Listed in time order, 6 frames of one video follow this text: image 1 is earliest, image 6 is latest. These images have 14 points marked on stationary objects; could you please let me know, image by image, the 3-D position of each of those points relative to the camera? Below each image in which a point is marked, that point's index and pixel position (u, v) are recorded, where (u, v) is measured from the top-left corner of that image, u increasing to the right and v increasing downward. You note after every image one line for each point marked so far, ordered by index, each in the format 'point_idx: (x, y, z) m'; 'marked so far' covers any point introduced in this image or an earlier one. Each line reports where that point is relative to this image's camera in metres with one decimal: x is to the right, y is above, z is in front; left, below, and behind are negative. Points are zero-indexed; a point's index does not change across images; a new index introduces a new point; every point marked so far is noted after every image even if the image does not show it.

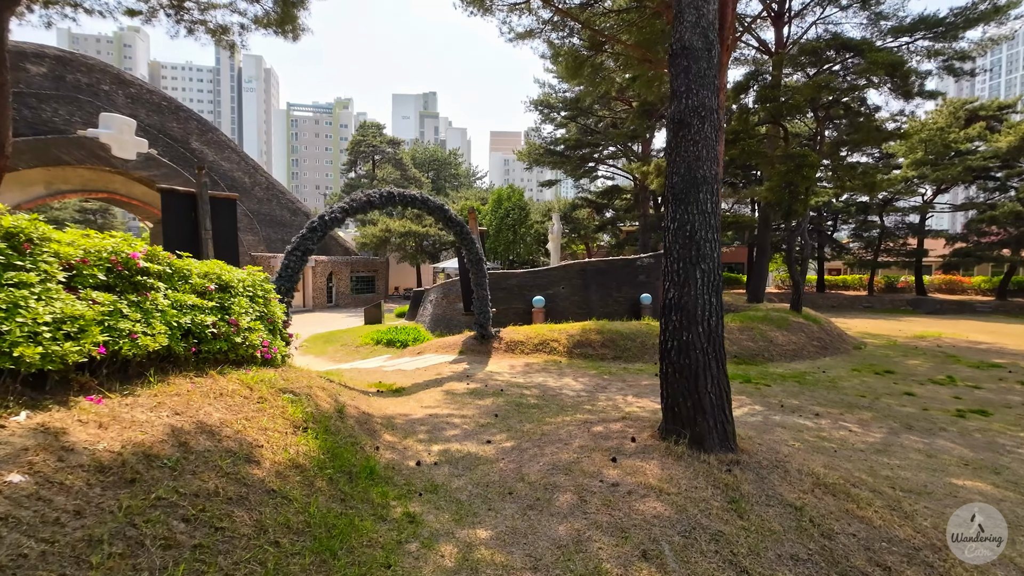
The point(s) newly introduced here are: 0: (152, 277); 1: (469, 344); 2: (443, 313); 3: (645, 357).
0: (-2.7, +0.1, +3.8) m
1: (-0.9, -1.1, +10.1) m
2: (-1.9, -0.7, +14.3) m
3: (+2.5, -1.4, +9.8) m
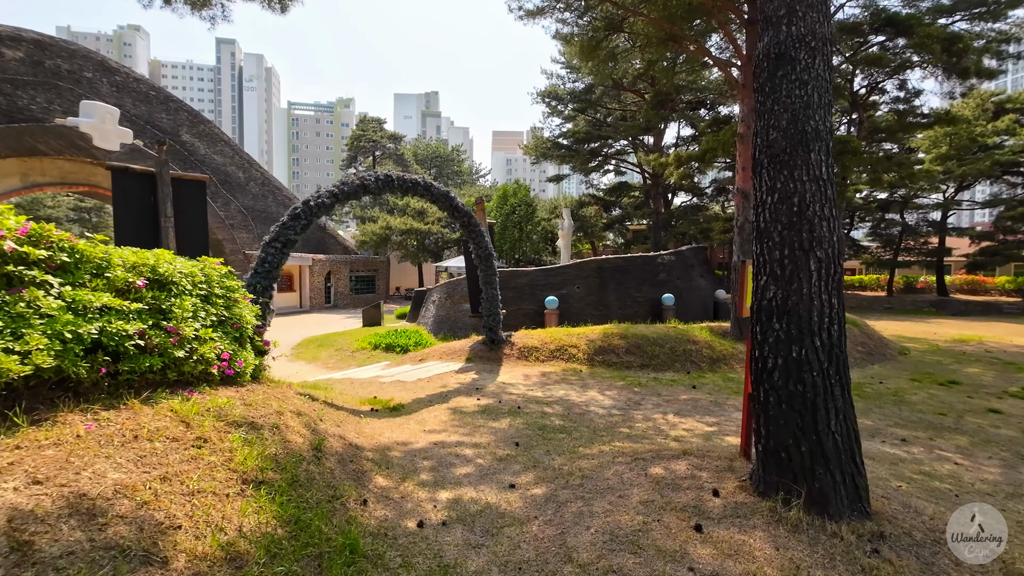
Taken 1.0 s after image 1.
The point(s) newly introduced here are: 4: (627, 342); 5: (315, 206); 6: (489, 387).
0: (-2.5, +0.1, +2.7) m
1: (-0.6, -1.1, +9.0) m
2: (-1.7, -0.7, +13.2) m
3: (+2.8, -1.3, +8.7) m
4: (+2.0, -1.0, +9.1) m
5: (-2.4, +1.0, +6.2) m
6: (-0.3, -1.4, +7.1) m
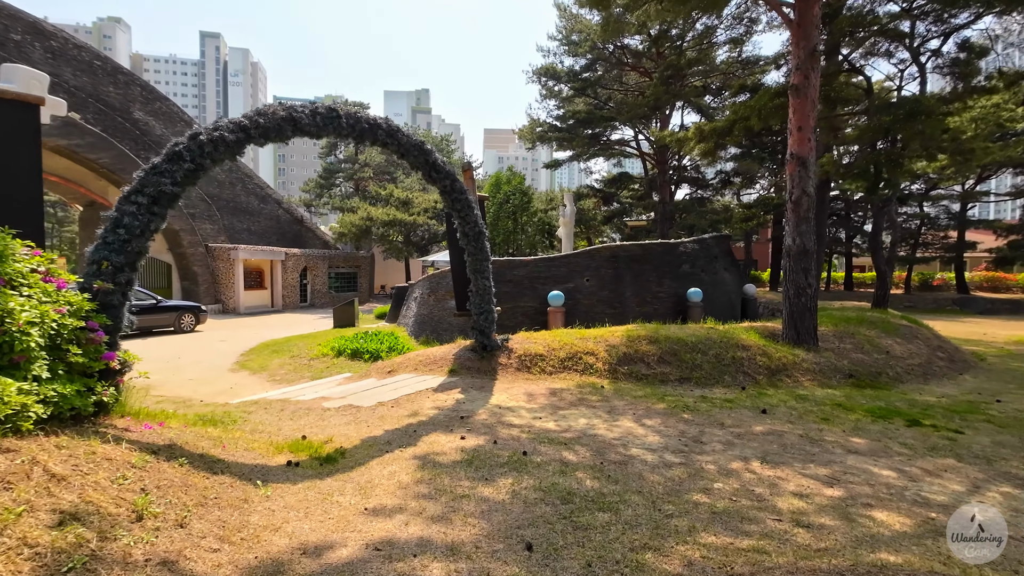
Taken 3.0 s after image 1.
0: (-2.4, +0.2, +0.5) m
1: (-0.7, -1.0, +6.9) m
2: (-1.8, -0.6, +11.1) m
3: (+2.7, -1.2, +6.6) m
4: (+2.0, -0.8, +7.0) m
5: (-2.4, +1.1, +4.0) m
6: (-0.3, -1.2, +5.0) m
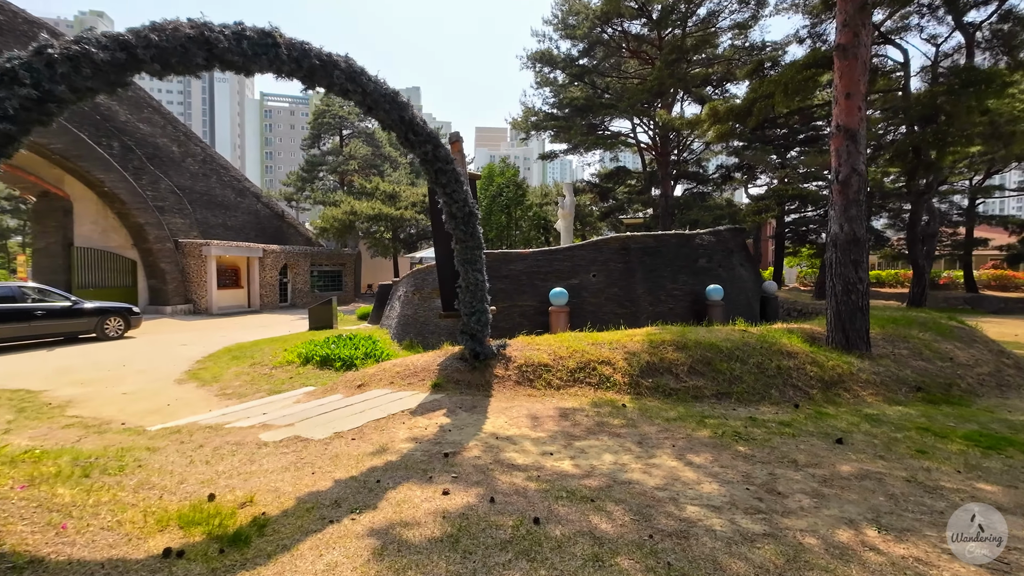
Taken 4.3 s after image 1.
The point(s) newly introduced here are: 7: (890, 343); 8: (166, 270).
0: (-2.3, +0.3, -0.8) m
1: (-0.7, -0.9, +5.6) m
2: (-1.8, -0.5, +9.8) m
3: (+2.7, -1.1, +5.4) m
4: (+2.0, -0.8, +5.8) m
5: (-2.4, +1.2, +2.7) m
6: (-0.3, -1.2, +3.7) m
7: (+5.1, -0.7, +7.0) m
8: (-11.5, +0.6, +17.1) m
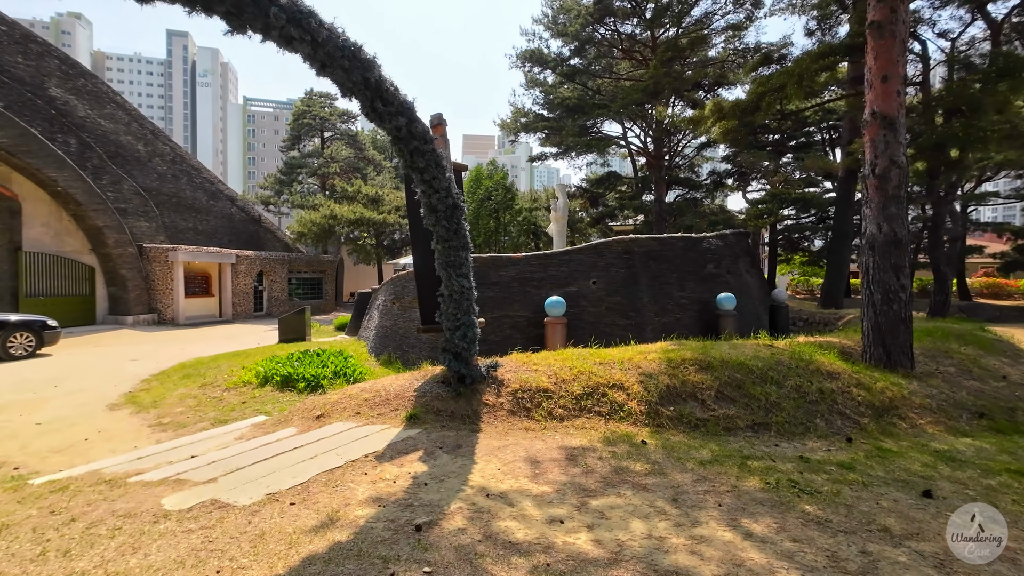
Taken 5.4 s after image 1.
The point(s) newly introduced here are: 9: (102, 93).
0: (-2.2, +0.3, -1.8) m
1: (-0.7, -1.0, +4.6) m
2: (-2.0, -0.7, +8.7) m
3: (+2.7, -1.2, +4.5) m
4: (+1.9, -0.9, +4.8) m
5: (-2.3, +1.1, +1.7) m
6: (-0.3, -1.2, +2.7) m
7: (+5.0, -0.9, +6.1) m
8: (-11.9, +0.3, +15.9) m
9: (-14.4, +6.9, +18.1) m
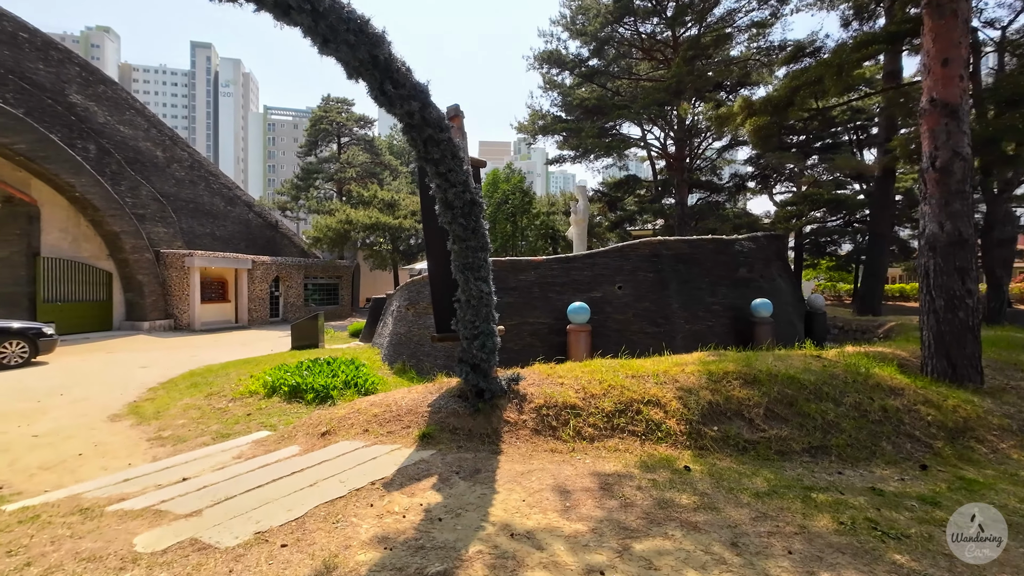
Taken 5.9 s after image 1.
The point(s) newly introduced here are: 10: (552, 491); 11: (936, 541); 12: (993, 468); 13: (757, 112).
0: (-2.2, +0.4, -2.2) m
1: (-0.5, -1.0, +4.2) m
2: (-1.7, -0.7, +8.3) m
3: (+2.8, -1.2, +3.9) m
4: (+2.1, -0.9, +4.3) m
5: (-2.2, +1.1, +1.3) m
6: (-0.2, -1.3, +2.3) m
7: (+5.3, -0.9, +5.5) m
8: (-11.3, +0.2, +15.8) m
9: (-13.8, +6.7, +18.2) m
10: (+0.2, -1.2, +3.2) m
11: (+2.2, -1.3, +2.7) m
12: (+3.6, -1.3, +3.8) m
13: (+4.8, +3.4, +10.0) m
